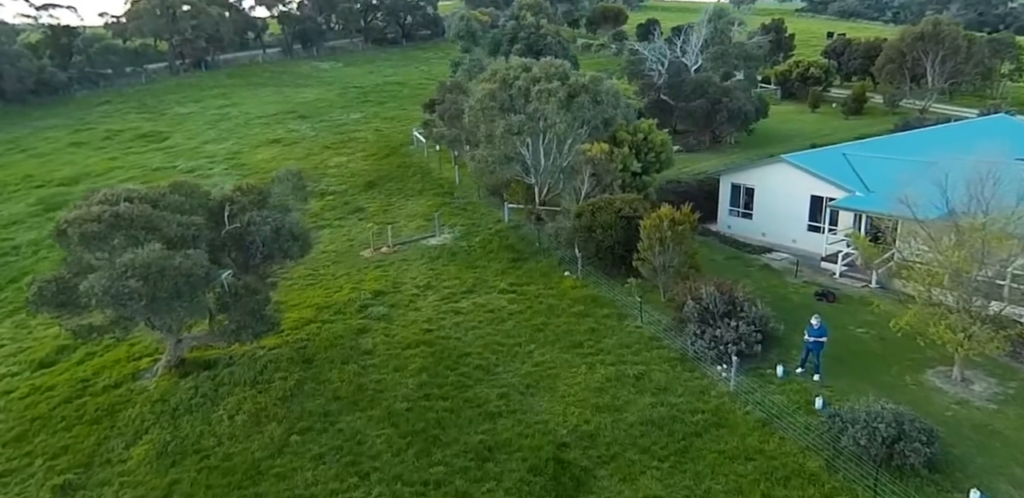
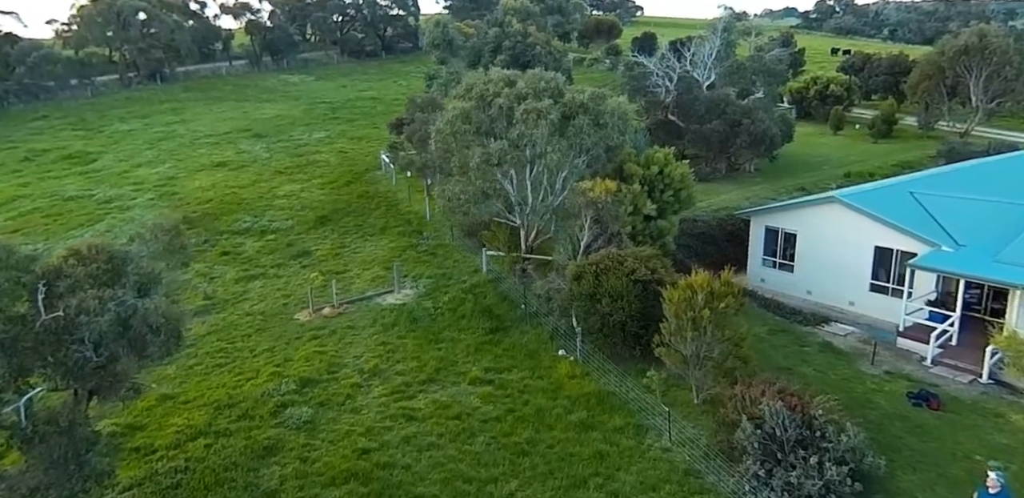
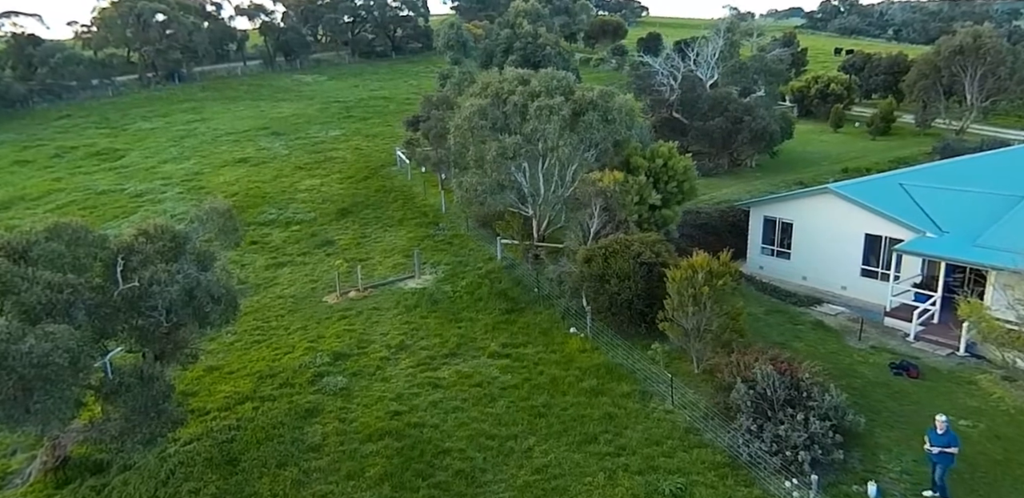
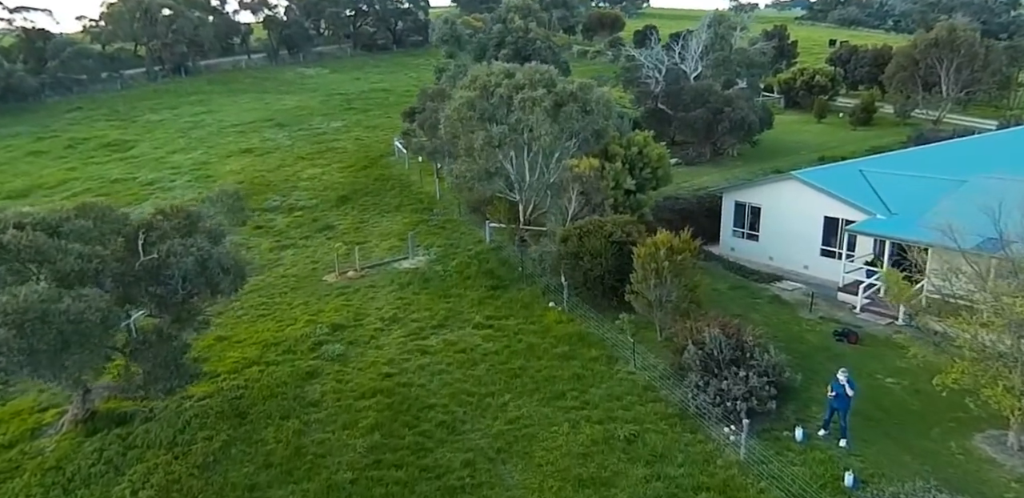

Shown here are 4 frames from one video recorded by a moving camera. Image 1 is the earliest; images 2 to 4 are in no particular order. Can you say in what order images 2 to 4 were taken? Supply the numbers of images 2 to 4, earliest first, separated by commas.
4, 3, 2
